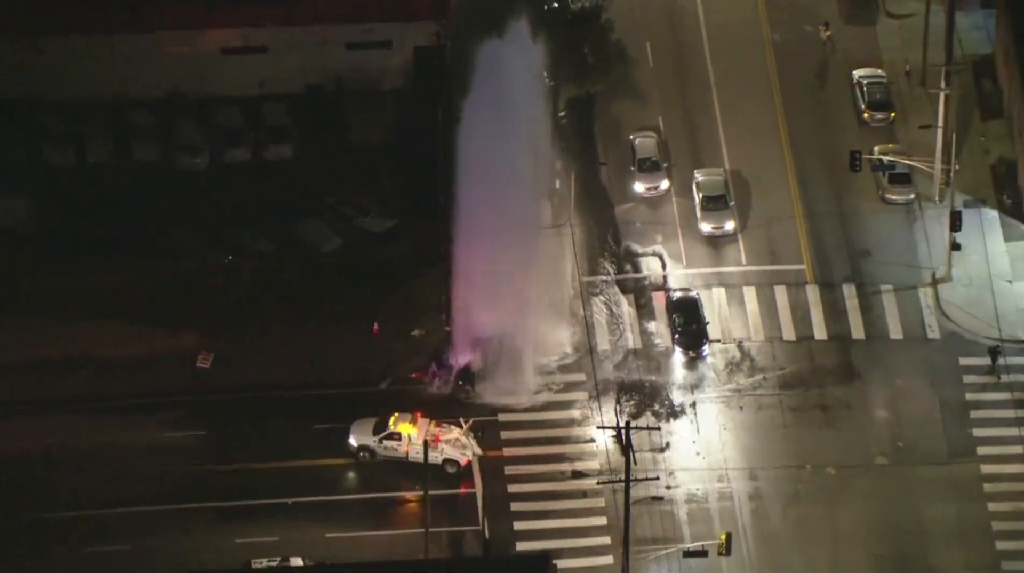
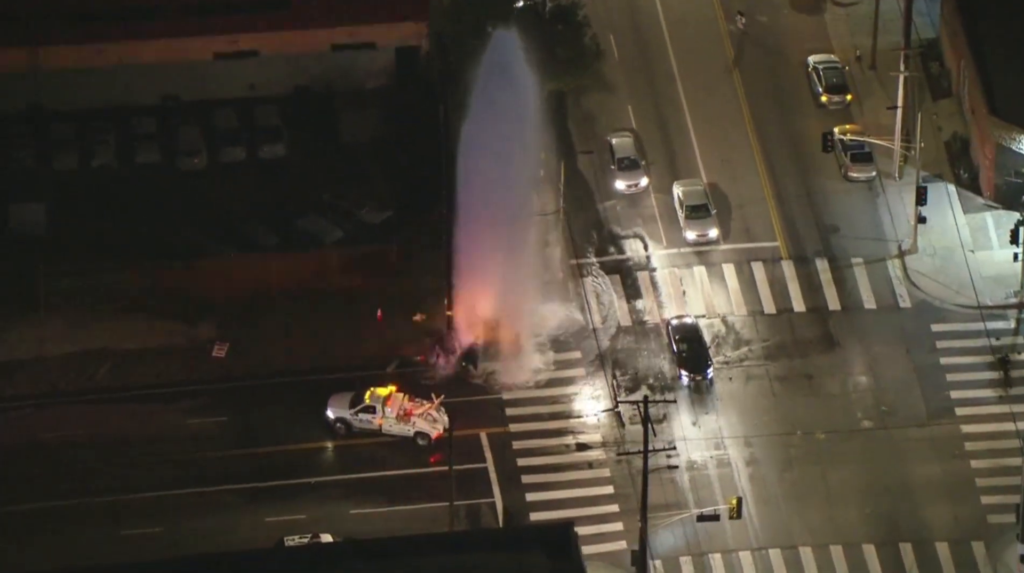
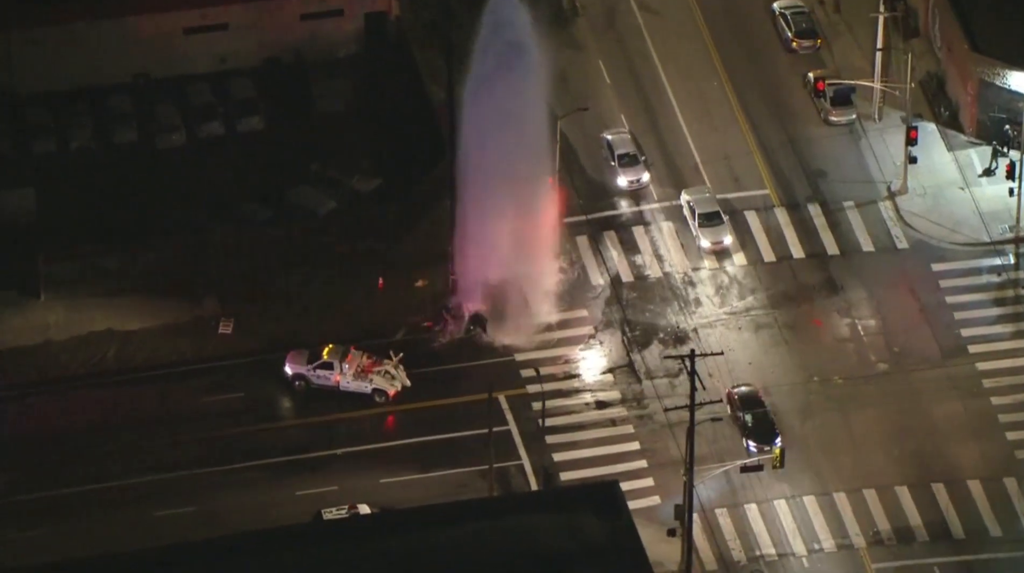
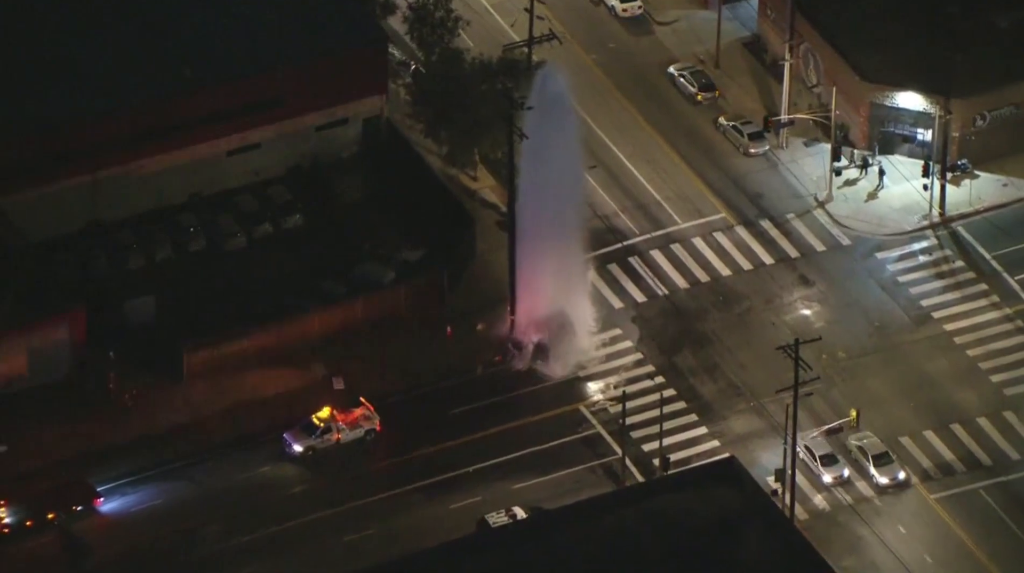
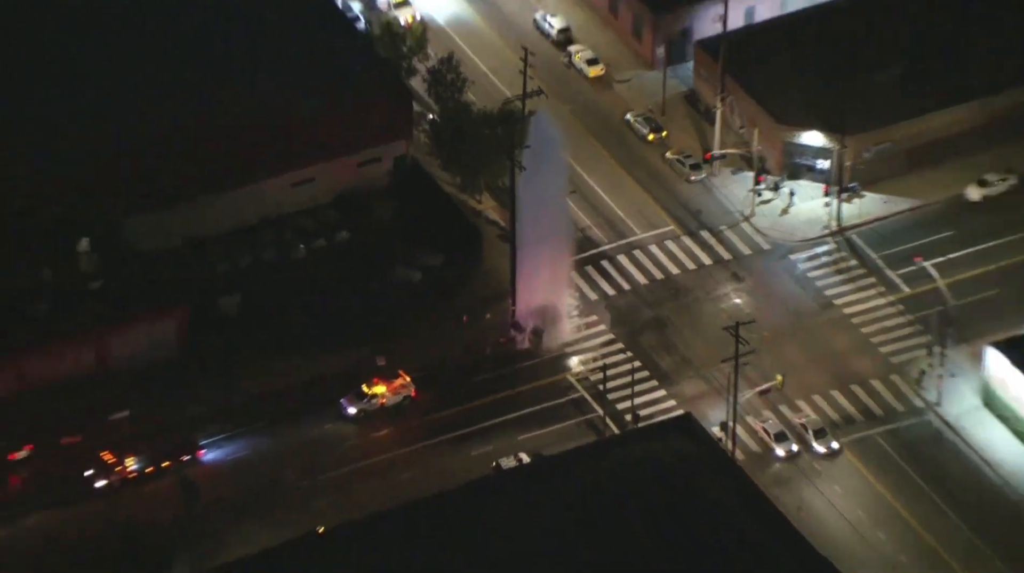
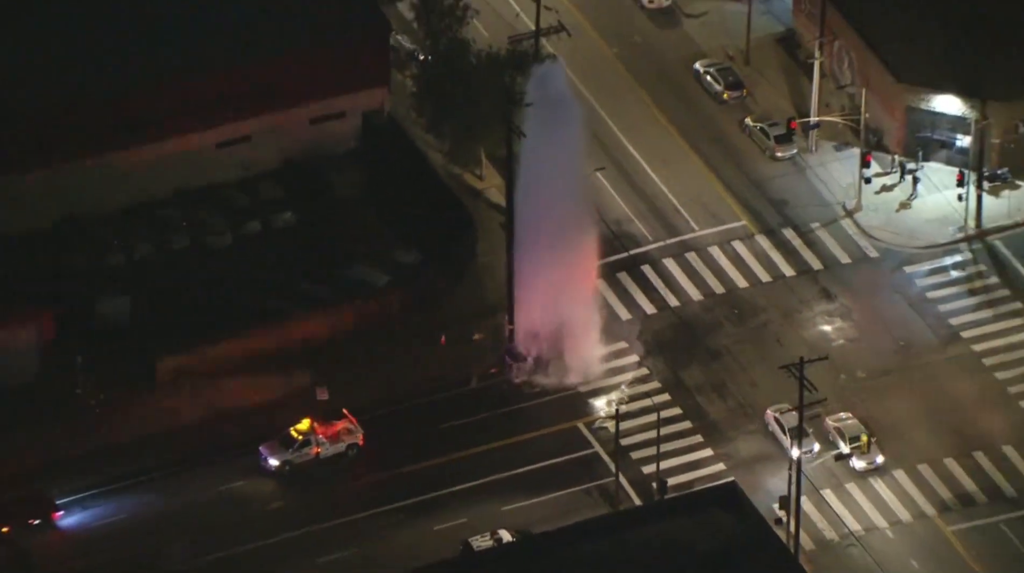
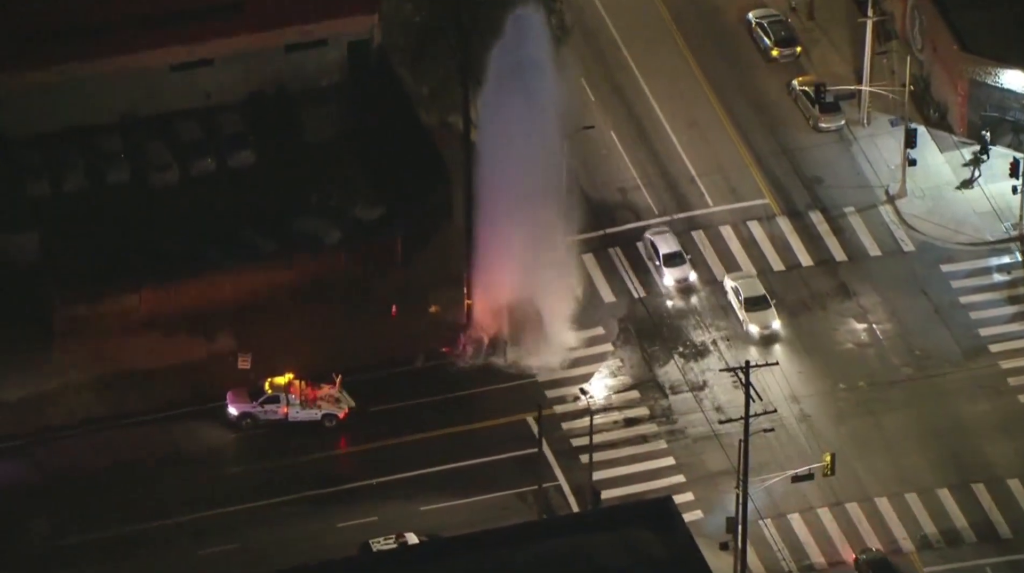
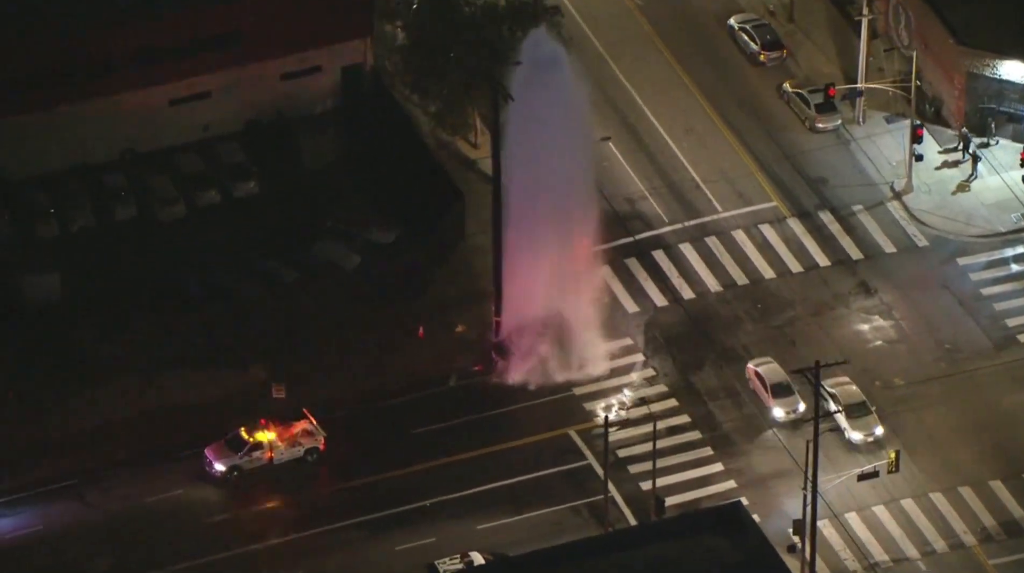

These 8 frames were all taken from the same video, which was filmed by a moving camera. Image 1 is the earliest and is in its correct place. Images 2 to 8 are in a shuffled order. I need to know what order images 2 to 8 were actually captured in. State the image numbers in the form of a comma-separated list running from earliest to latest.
2, 3, 7, 8, 6, 4, 5
